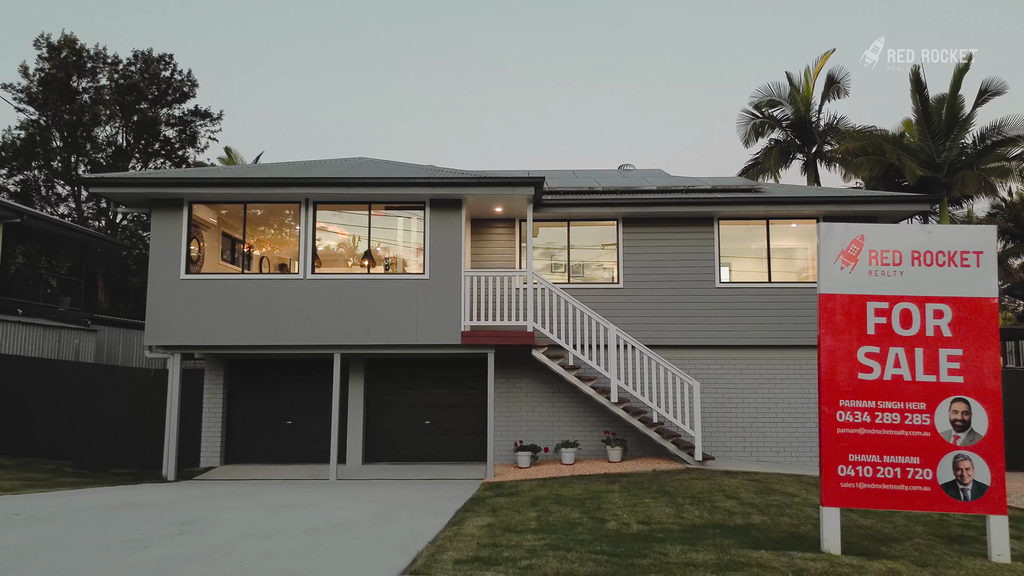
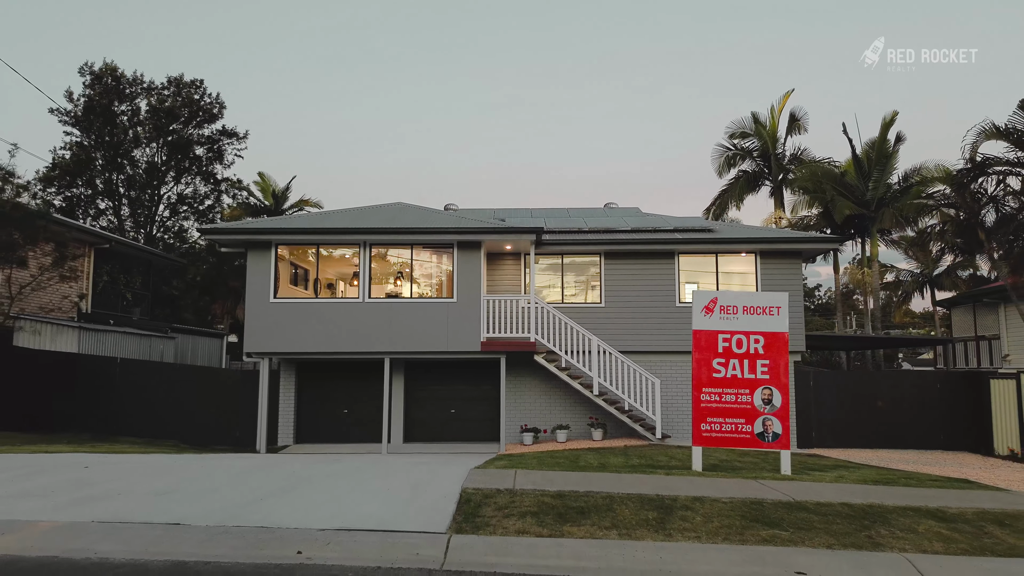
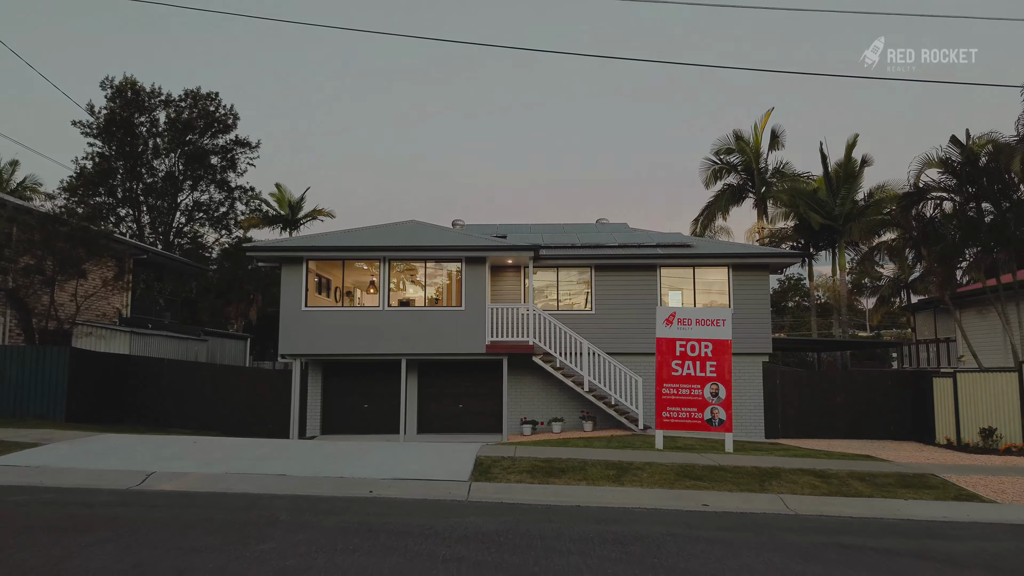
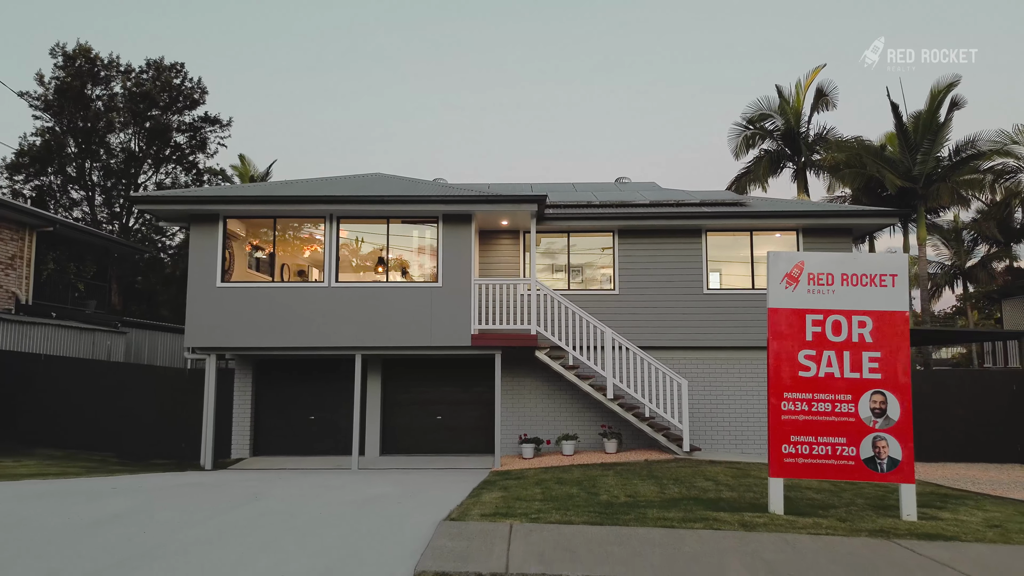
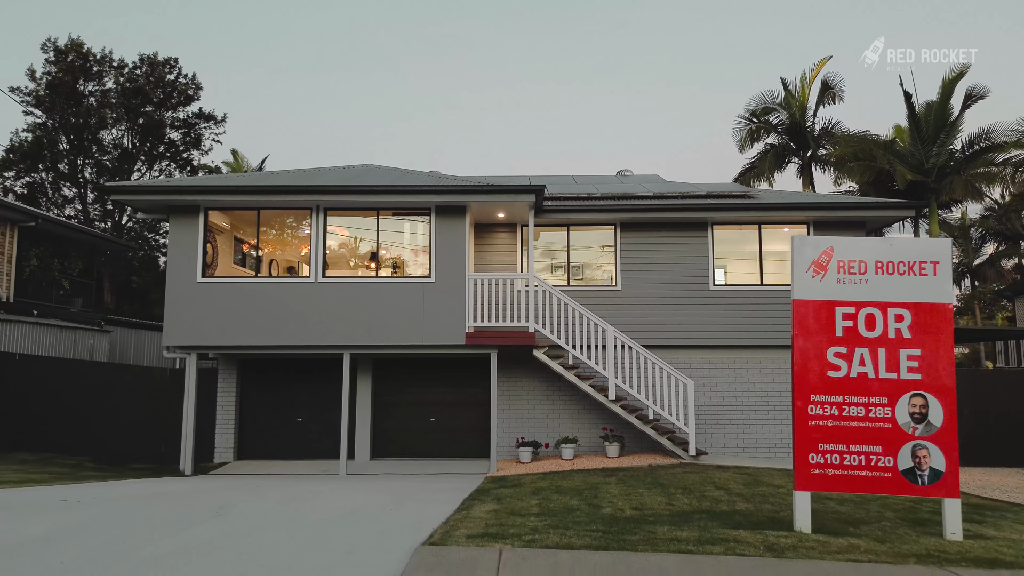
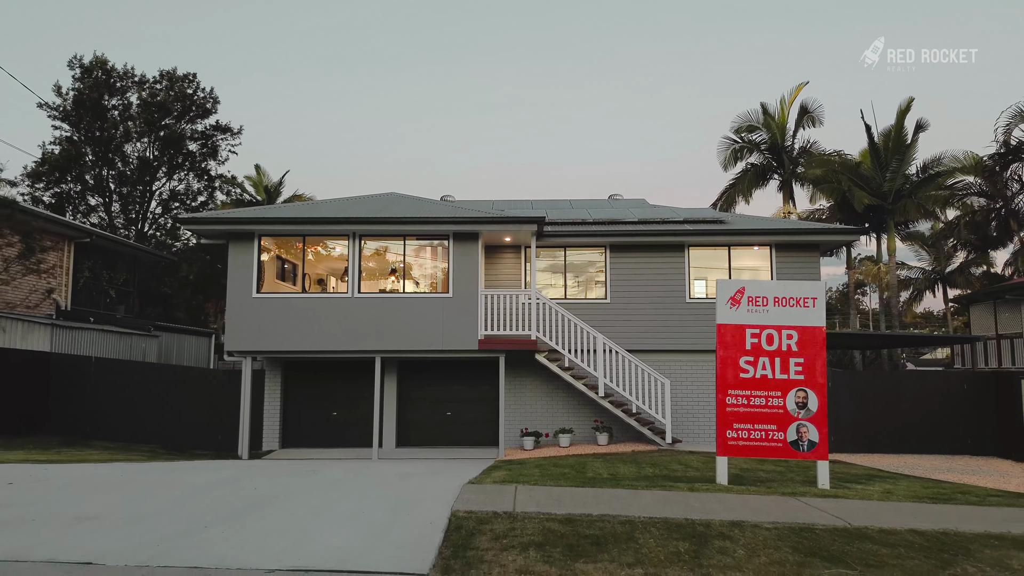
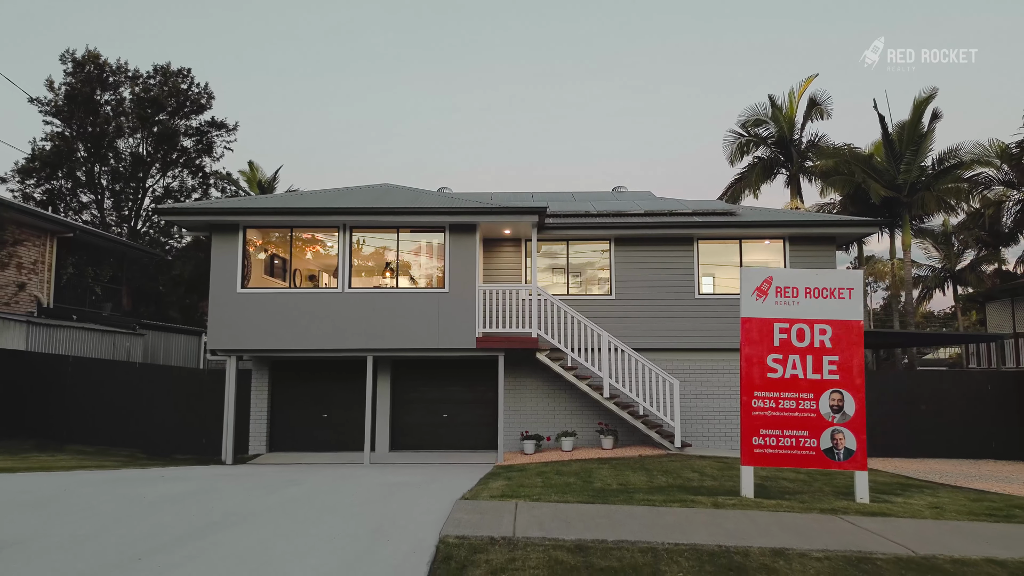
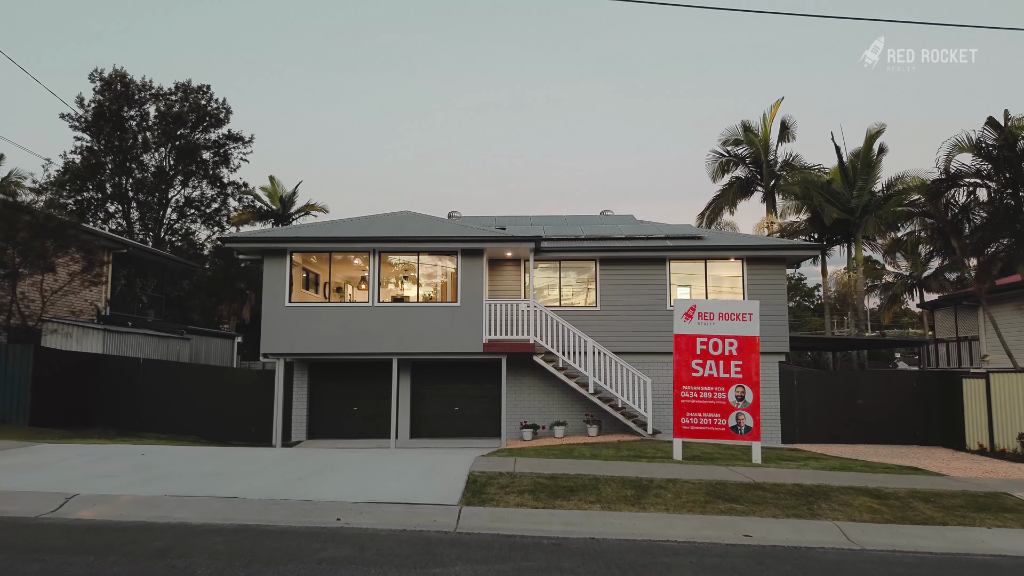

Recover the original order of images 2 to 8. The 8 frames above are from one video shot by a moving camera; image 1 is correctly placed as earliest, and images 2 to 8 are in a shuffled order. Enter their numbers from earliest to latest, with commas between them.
5, 4, 7, 6, 2, 8, 3
